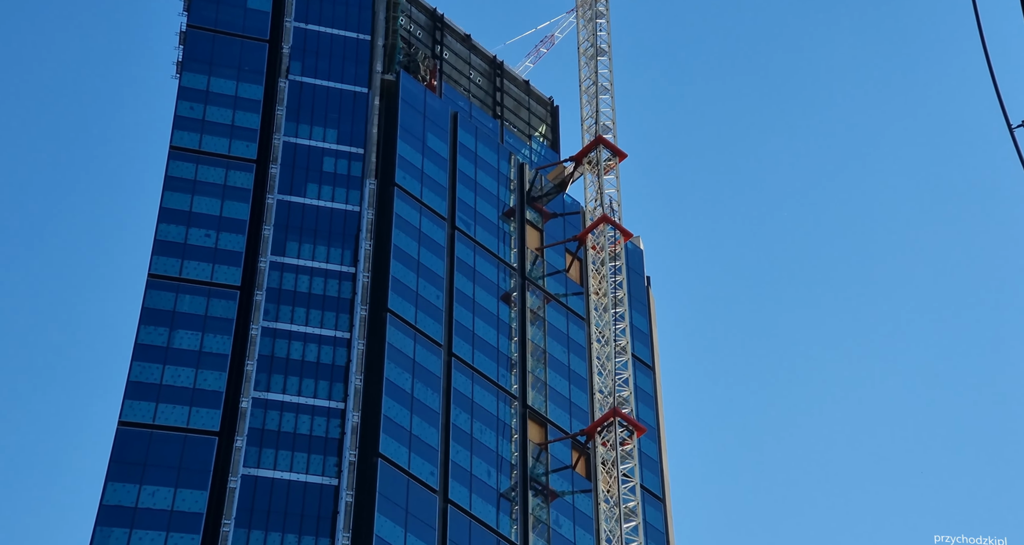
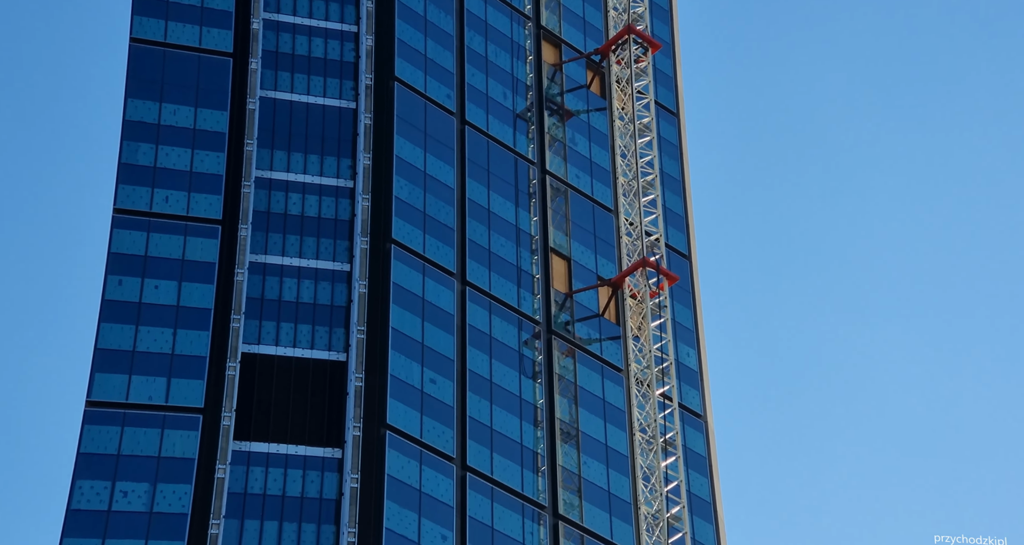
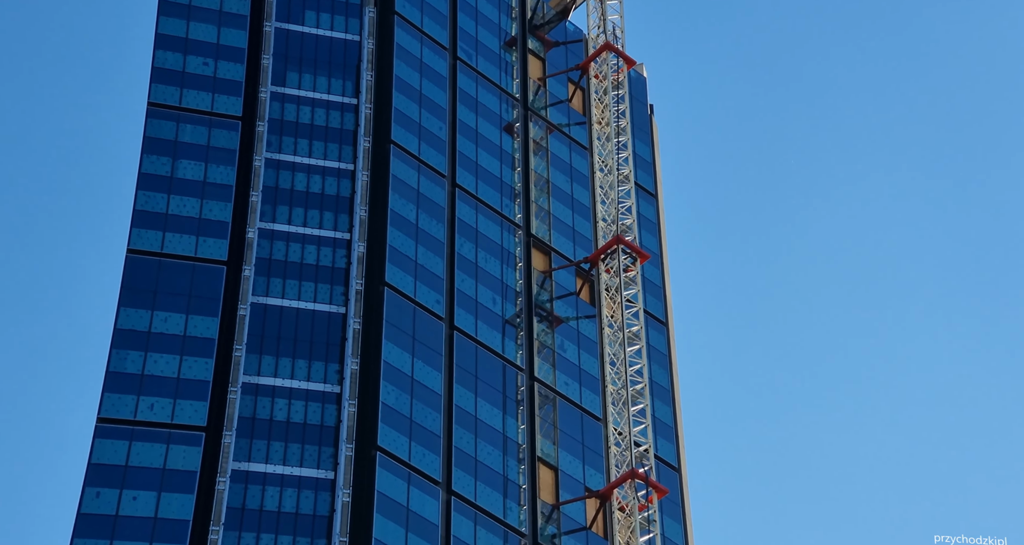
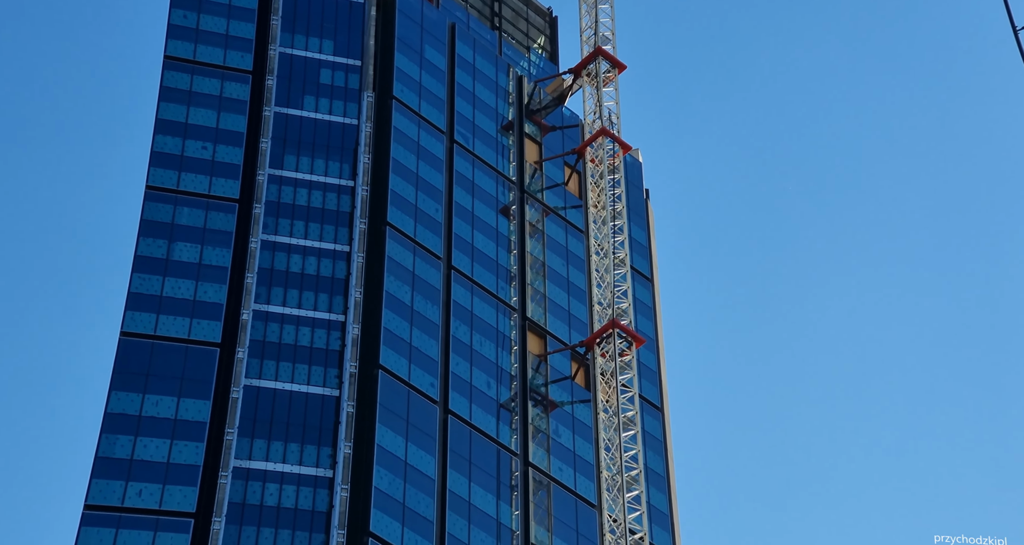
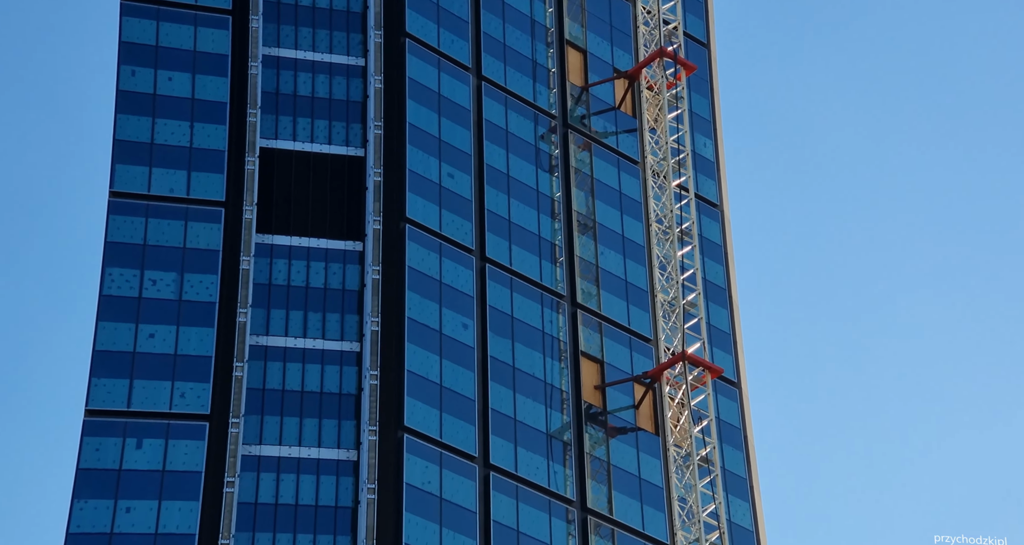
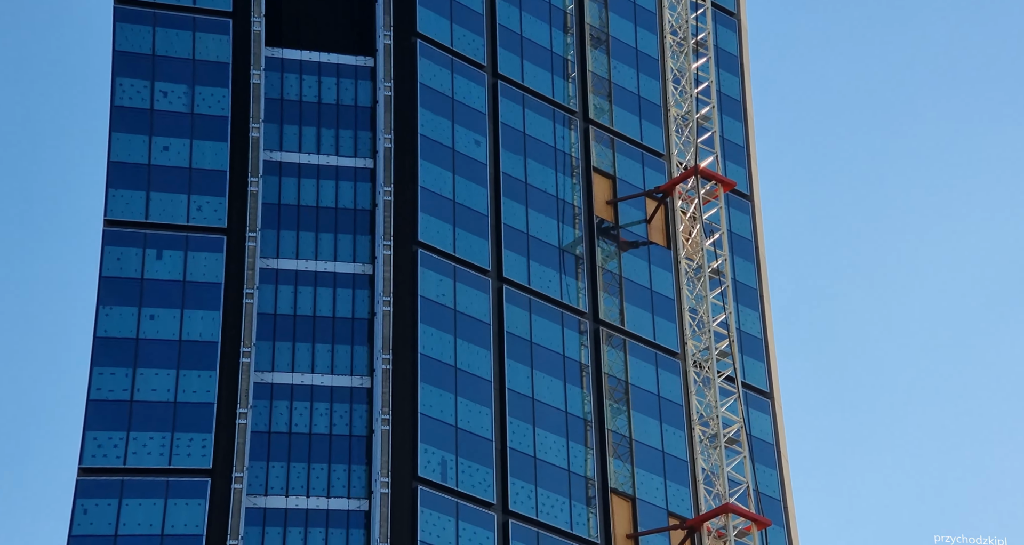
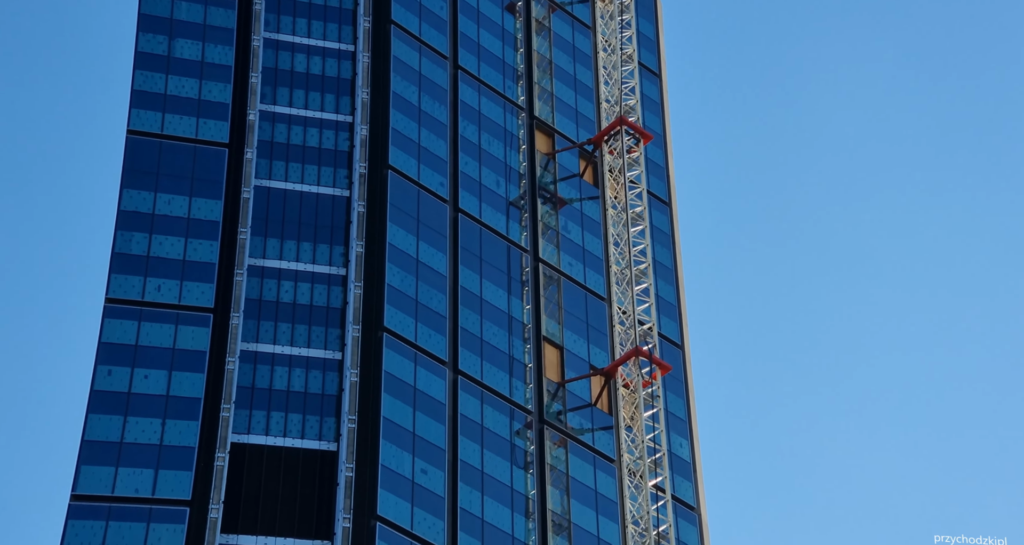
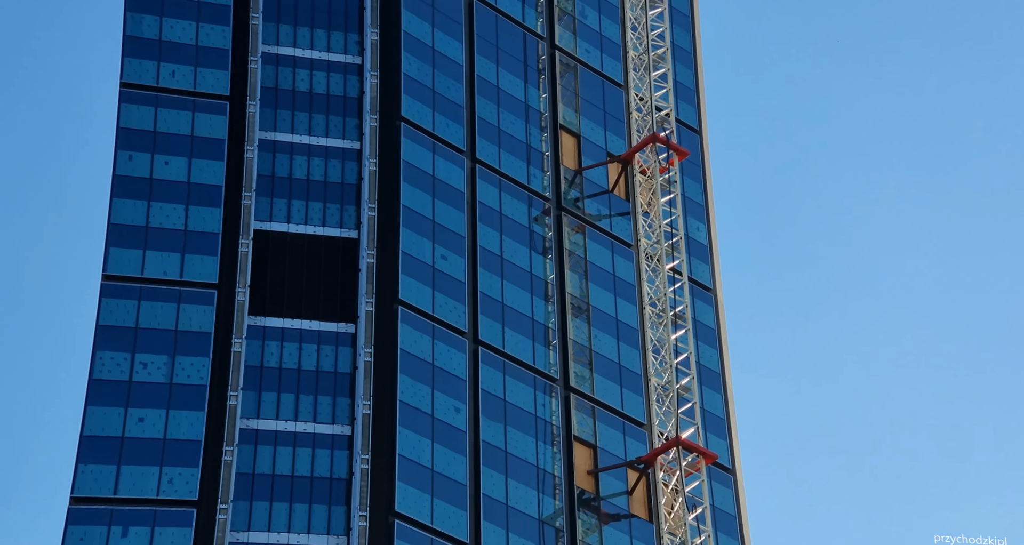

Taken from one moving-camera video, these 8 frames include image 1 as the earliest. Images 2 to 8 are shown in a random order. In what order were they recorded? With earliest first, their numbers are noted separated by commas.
4, 3, 7, 2, 8, 5, 6
